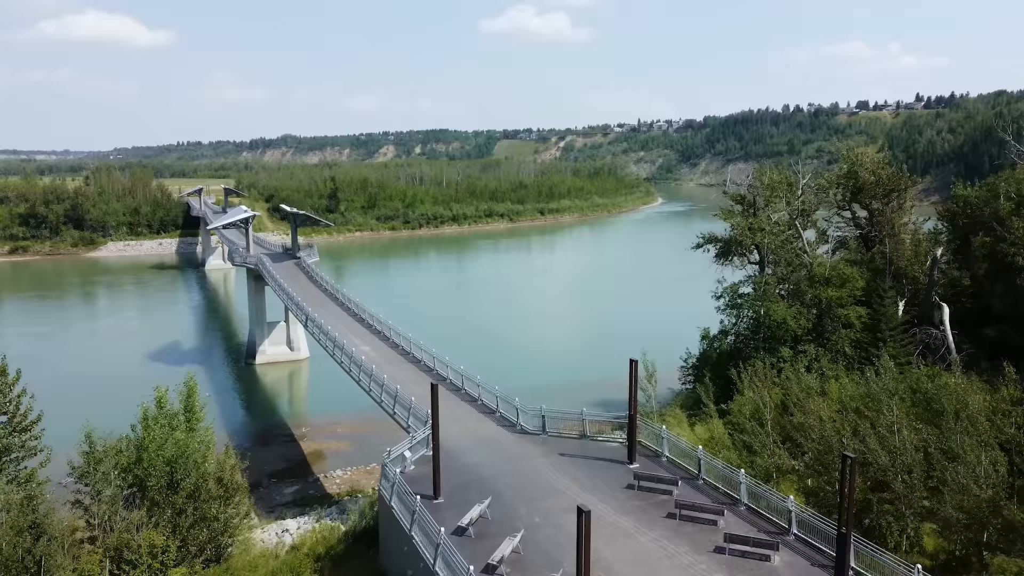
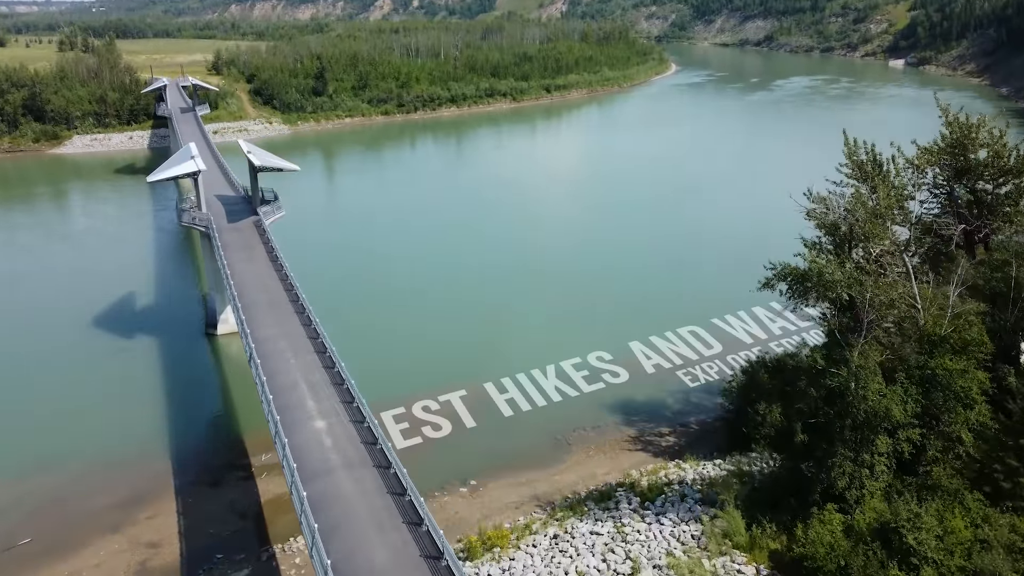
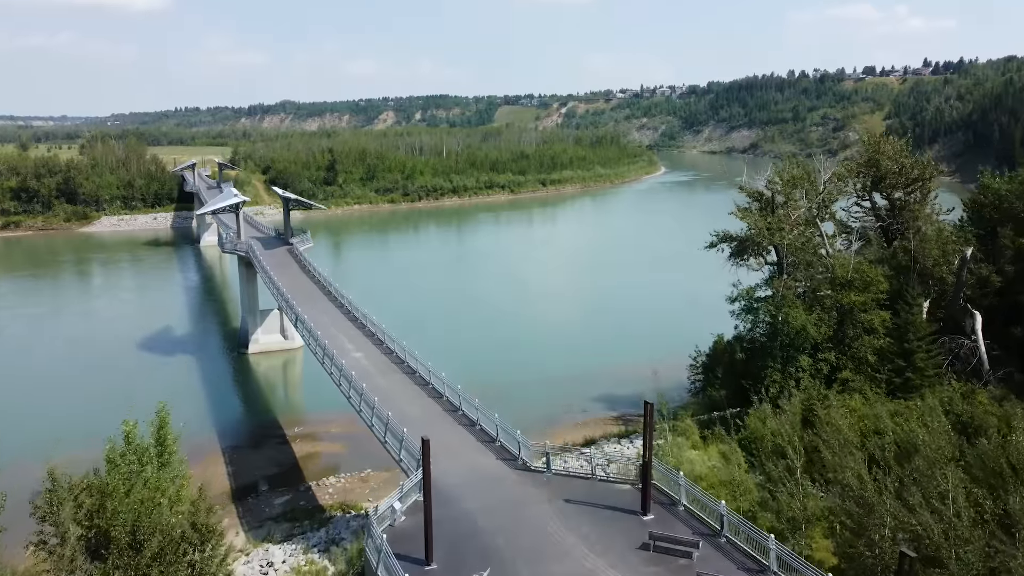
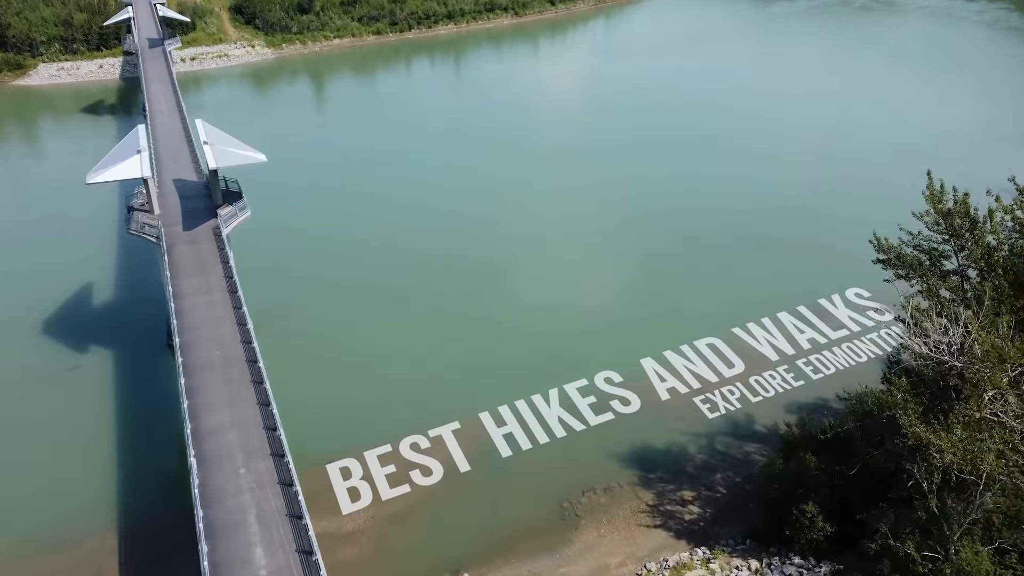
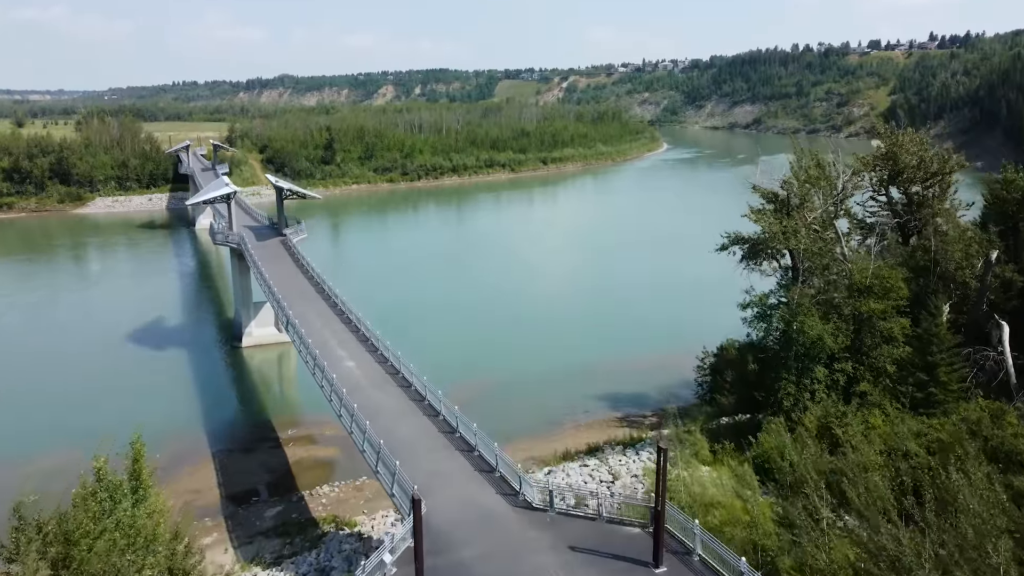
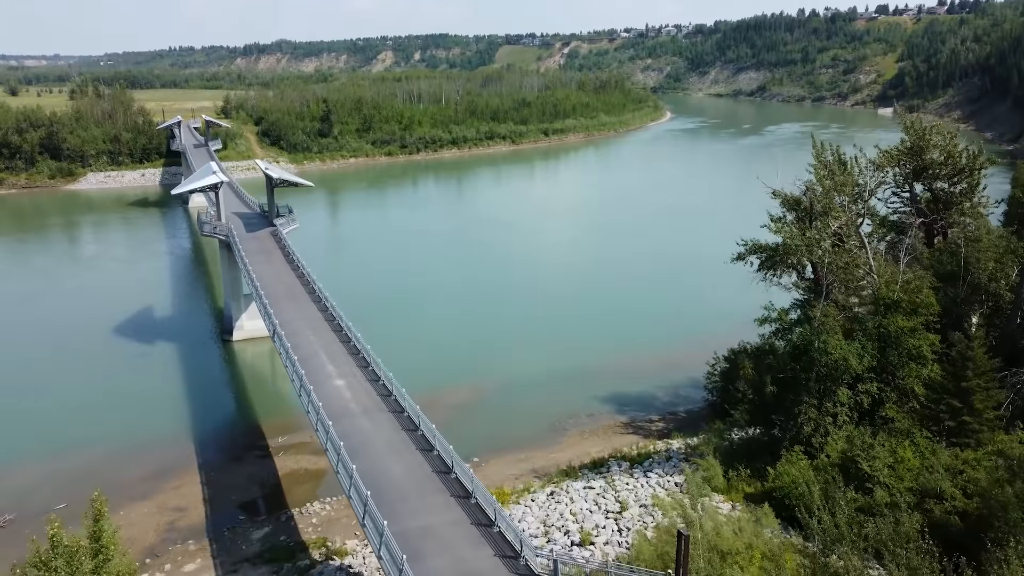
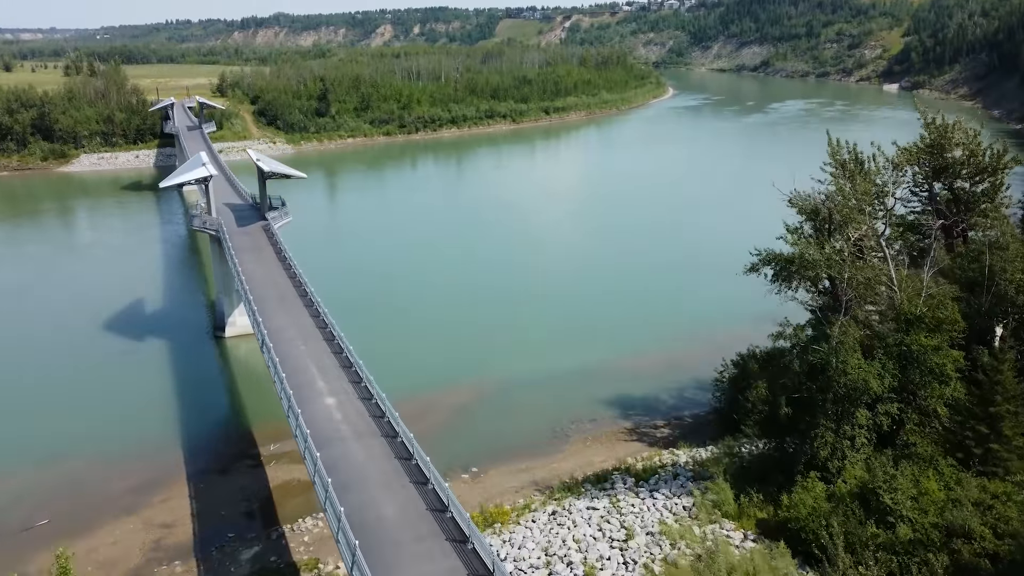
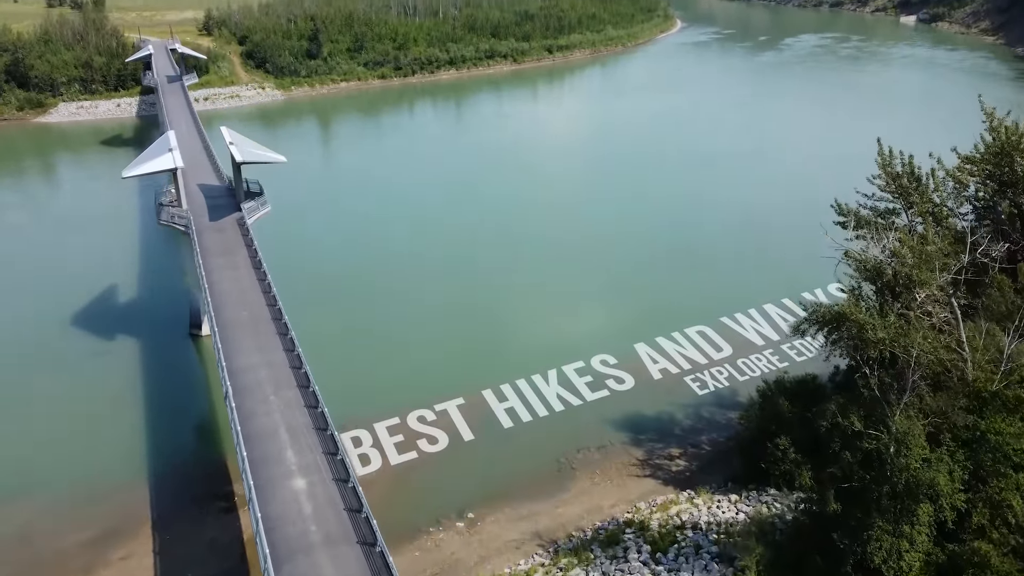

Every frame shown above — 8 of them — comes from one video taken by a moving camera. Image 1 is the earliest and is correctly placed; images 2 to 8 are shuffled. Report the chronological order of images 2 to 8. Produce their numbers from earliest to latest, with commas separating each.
3, 5, 6, 7, 2, 8, 4
